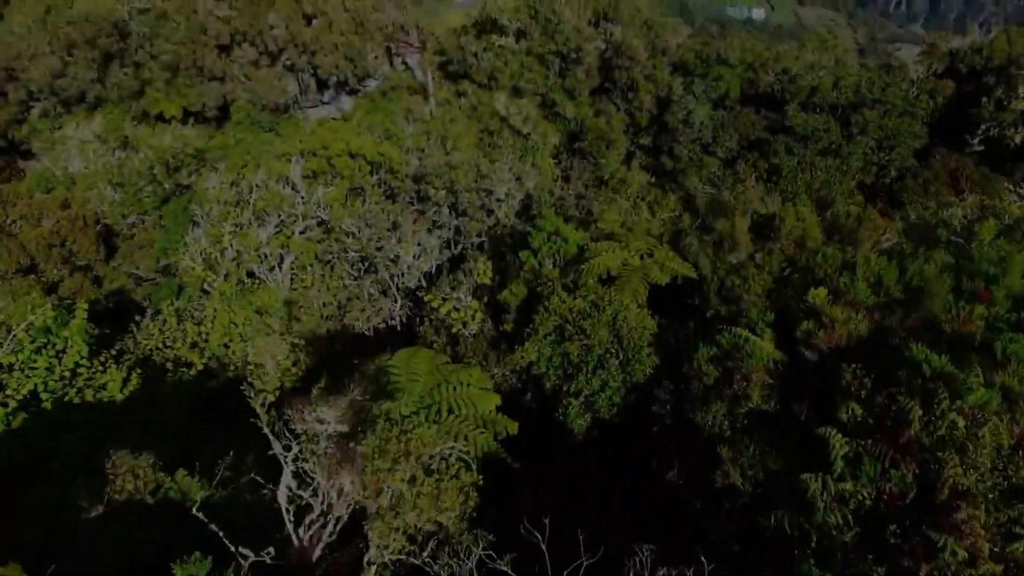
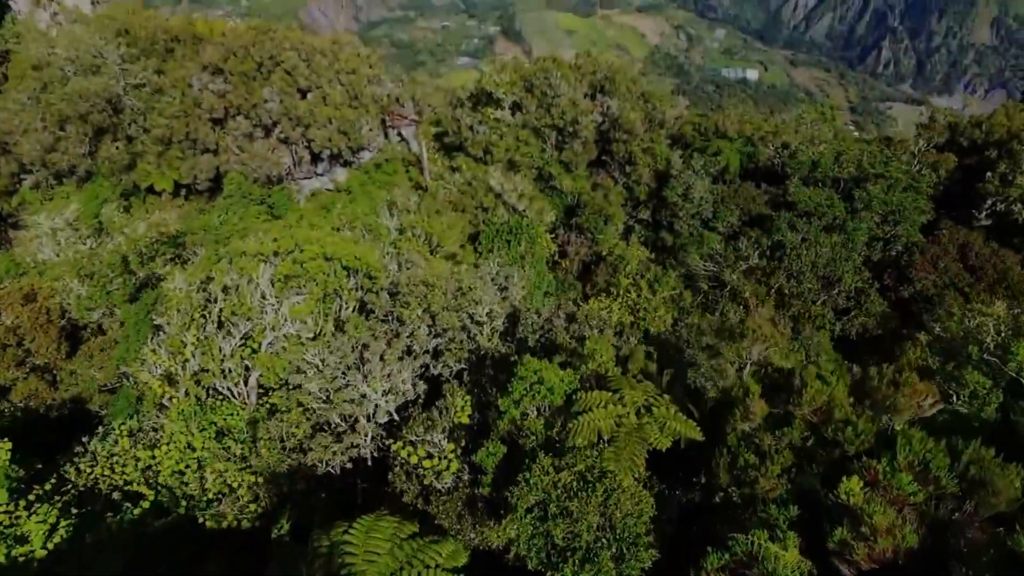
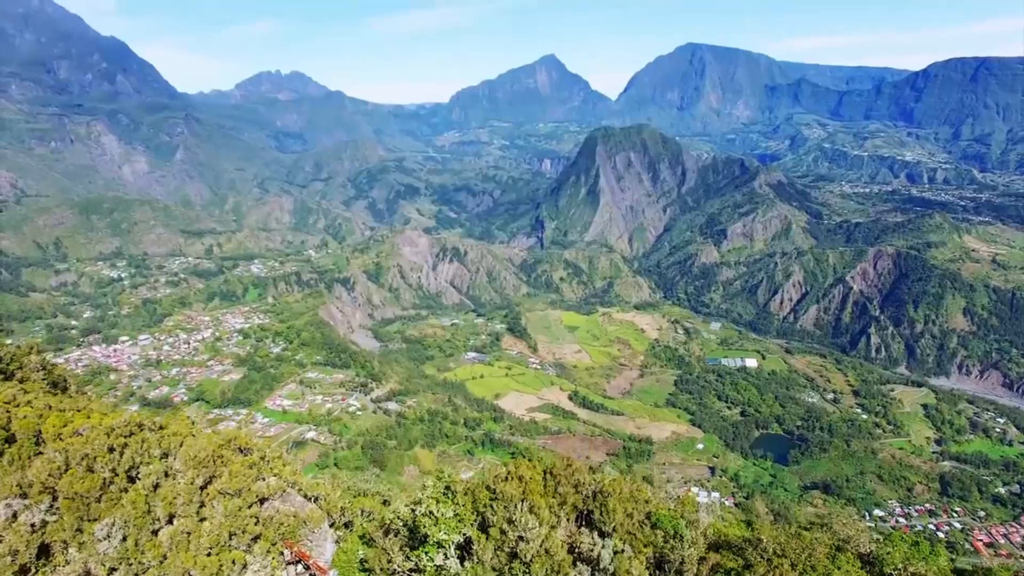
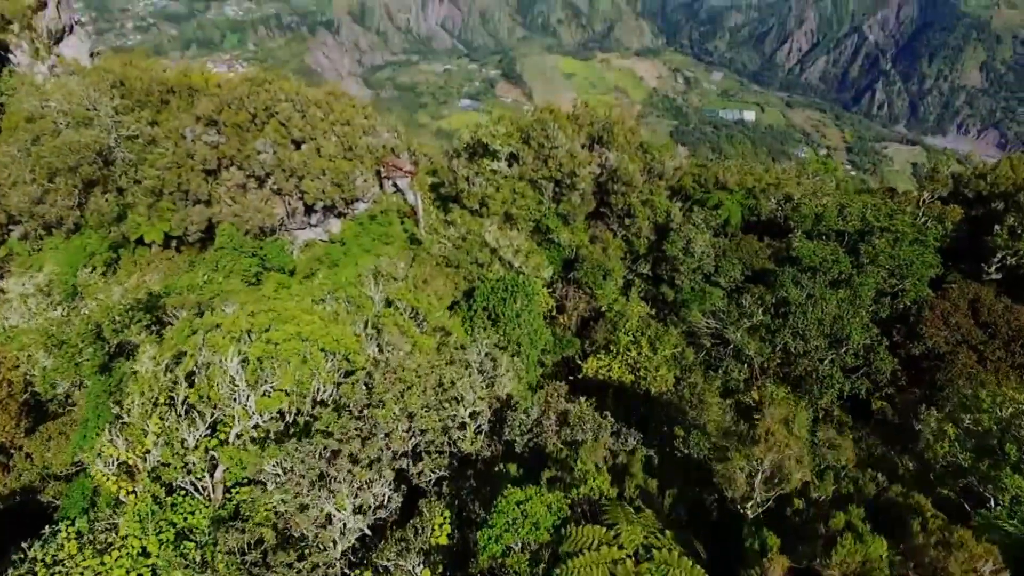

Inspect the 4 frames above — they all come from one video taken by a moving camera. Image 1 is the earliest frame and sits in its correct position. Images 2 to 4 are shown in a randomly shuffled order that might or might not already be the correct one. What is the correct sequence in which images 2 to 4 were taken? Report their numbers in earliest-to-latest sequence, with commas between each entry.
2, 4, 3
